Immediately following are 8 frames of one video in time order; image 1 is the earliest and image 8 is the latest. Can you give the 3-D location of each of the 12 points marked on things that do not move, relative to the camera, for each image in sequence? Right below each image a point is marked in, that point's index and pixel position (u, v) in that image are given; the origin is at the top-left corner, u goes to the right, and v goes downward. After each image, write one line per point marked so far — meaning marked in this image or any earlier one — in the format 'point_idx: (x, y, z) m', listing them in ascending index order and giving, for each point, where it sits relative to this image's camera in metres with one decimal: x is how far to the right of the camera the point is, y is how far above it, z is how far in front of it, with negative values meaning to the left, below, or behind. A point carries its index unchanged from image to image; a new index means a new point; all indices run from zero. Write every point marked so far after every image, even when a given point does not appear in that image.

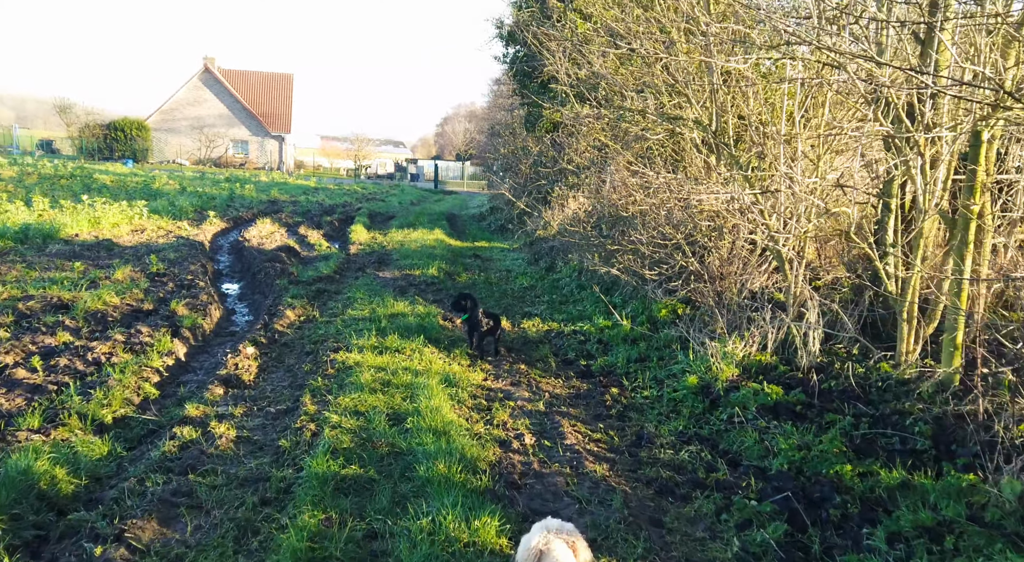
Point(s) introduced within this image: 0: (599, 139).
0: (+1.2, +2.0, +17.0) m
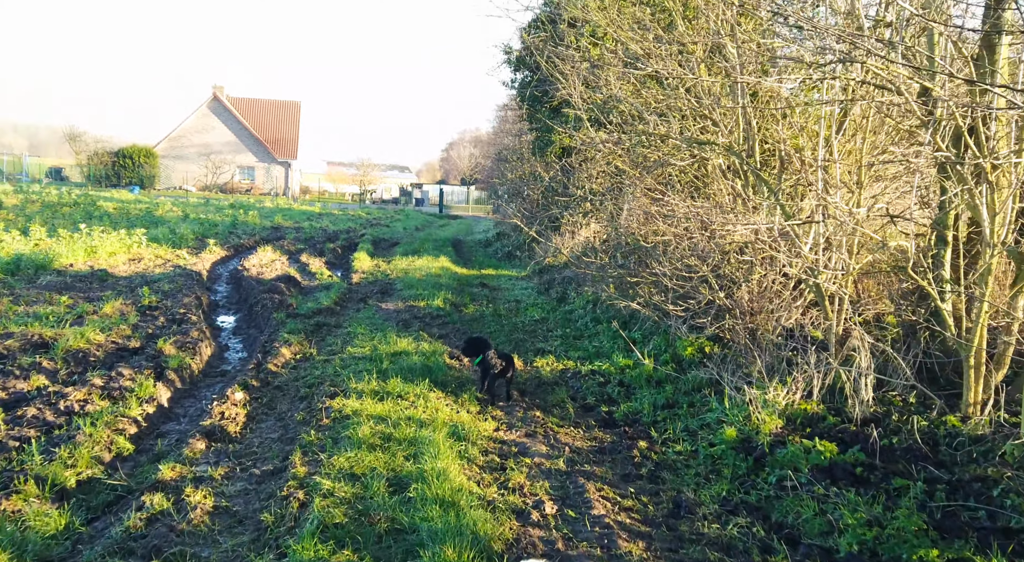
0: (+1.4, +1.5, +16.1) m
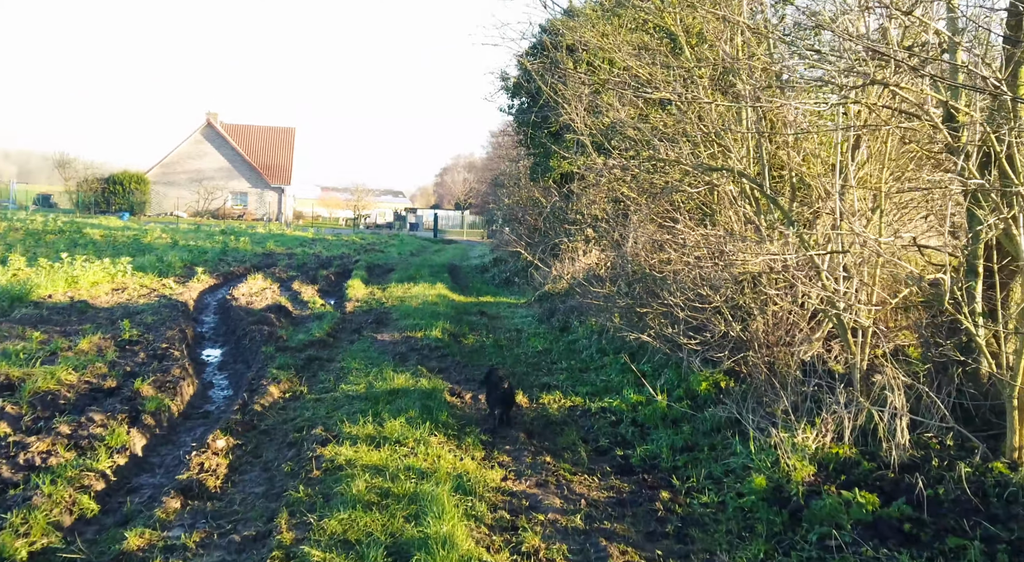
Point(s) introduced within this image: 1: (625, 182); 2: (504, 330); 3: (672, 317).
0: (+1.4, +1.1, +15.4) m
1: (+1.4, +1.2, +14.5) m
2: (-0.1, -0.8, +18.5) m
3: (+1.6, -0.3, +12.0) m
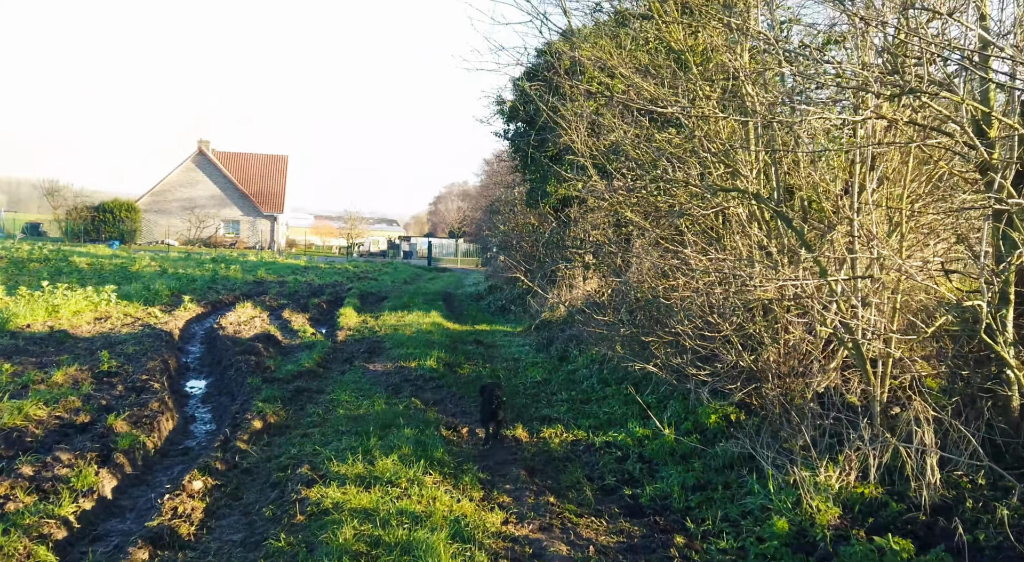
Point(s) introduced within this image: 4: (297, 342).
0: (+1.4, +0.8, +14.8) m
1: (+1.4, +0.9, +13.9) m
2: (-0.2, -1.2, +17.9) m
3: (+1.6, -0.6, +11.4) m
4: (-3.6, -1.0, +20.0) m
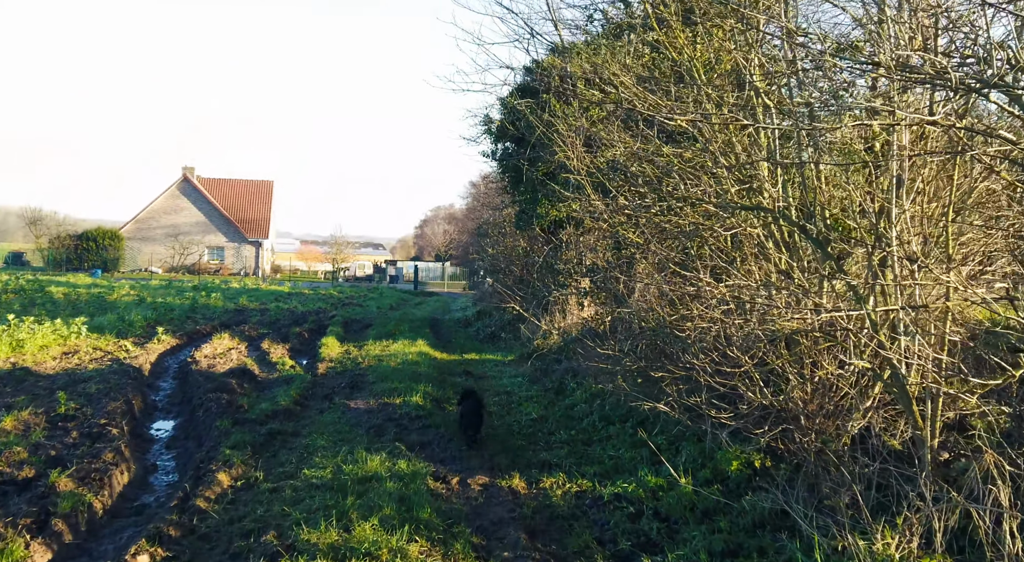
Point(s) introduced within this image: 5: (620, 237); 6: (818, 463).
0: (+1.3, +0.5, +13.6) m
1: (+1.3, +0.6, +12.8) m
2: (-0.3, -1.6, +16.7) m
3: (+1.6, -0.9, +10.3) m
4: (-3.7, -1.5, +18.8) m
5: (+1.2, +0.5, +13.3) m
6: (+2.3, -1.4, +9.1) m
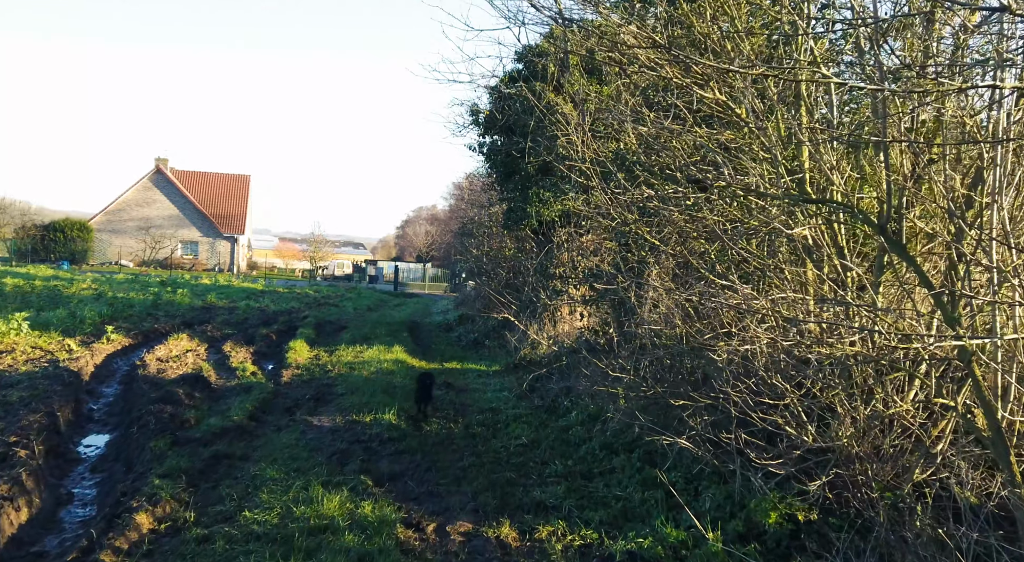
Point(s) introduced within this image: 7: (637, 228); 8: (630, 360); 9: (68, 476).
0: (+1.2, +0.4, +11.9) m
1: (+1.2, +0.5, +11.0) m
2: (-0.5, -1.6, +14.9) m
3: (+1.5, -0.9, +8.5) m
4: (-4.0, -1.5, +16.9) m
5: (+1.1, +0.4, +11.5) m
6: (+2.2, -1.5, +7.3) m
7: (+1.2, +0.5, +11.0) m
8: (+1.0, -0.7, +9.8) m
9: (-3.9, -1.7, +10.4) m
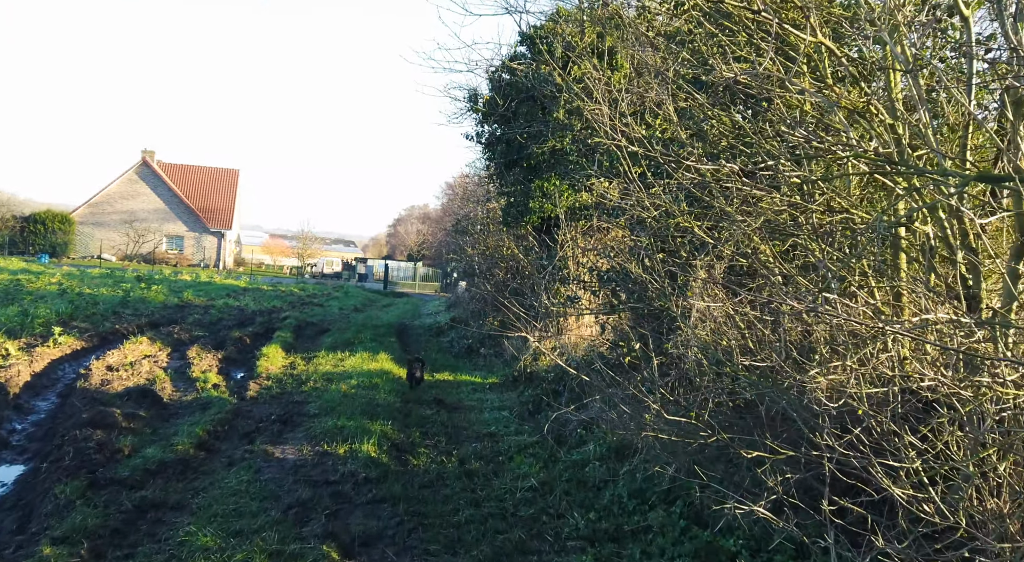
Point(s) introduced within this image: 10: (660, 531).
0: (+1.3, +0.4, +9.6) m
1: (+1.3, +0.5, +8.7) m
2: (-0.4, -1.6, +12.6) m
3: (+1.6, -1.0, +6.2) m
4: (-3.9, -1.4, +14.5) m
5: (+1.2, +0.4, +9.2) m
6: (+2.3, -1.5, +5.0) m
7: (+1.3, +0.5, +8.7) m
8: (+1.1, -0.7, +7.5) m
9: (-3.8, -1.7, +8.1) m
10: (+1.0, -1.7, +7.9) m
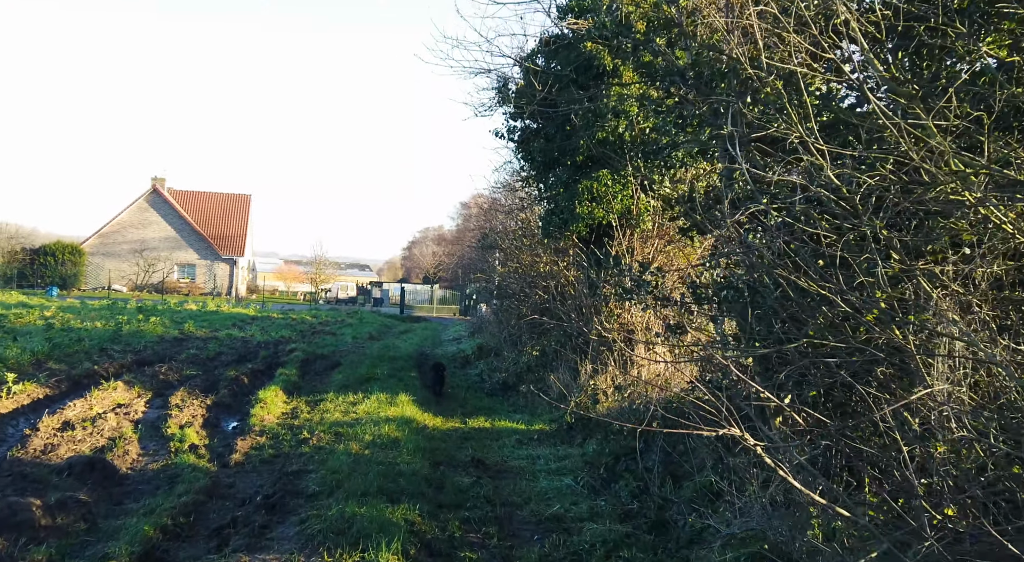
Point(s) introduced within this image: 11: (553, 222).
0: (+1.7, +0.2, +6.2) m
1: (+1.8, +0.4, +5.3) m
2: (+0.1, -1.8, +9.2) m
3: (+2.0, -1.0, +2.8) m
4: (-3.3, -1.7, +11.2) m
5: (+1.7, +0.3, +5.9) m
6: (+2.8, -1.5, +1.6) m
7: (+1.7, +0.4, +5.3) m
8: (+1.5, -0.8, +4.1) m
9: (-3.3, -1.9, +4.8) m
10: (+1.5, -1.8, +4.5) m
11: (+0.6, +0.9, +17.3) m
